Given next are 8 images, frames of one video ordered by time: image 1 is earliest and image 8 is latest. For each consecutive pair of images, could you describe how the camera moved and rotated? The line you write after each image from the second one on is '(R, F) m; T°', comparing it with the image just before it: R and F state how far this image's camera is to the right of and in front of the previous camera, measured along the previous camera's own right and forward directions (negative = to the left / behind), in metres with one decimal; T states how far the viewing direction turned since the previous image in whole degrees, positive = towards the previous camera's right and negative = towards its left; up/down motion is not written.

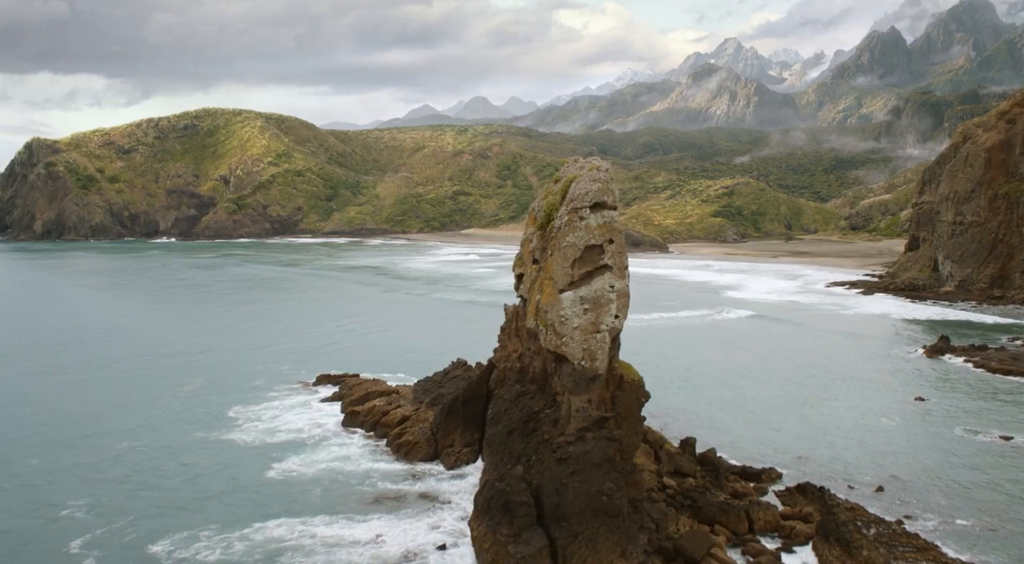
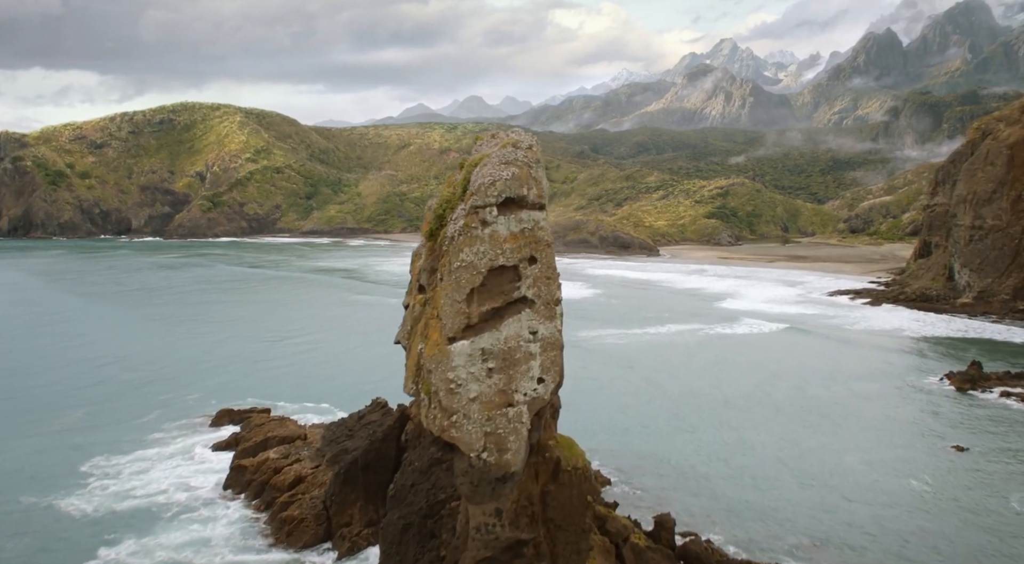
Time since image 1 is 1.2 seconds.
(+1.3, +4.6) m; 0°
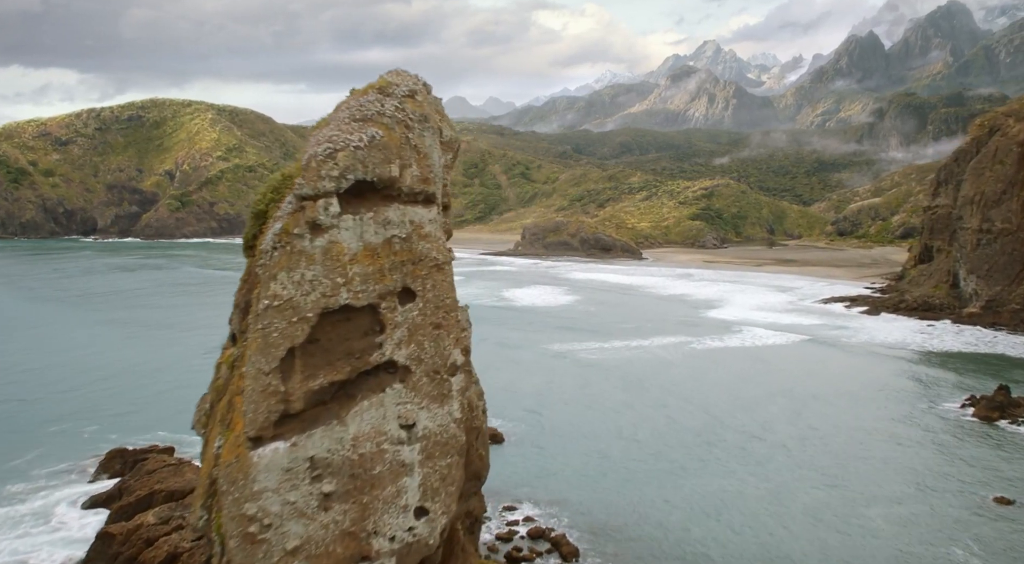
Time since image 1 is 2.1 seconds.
(+0.7, +3.4) m; +1°
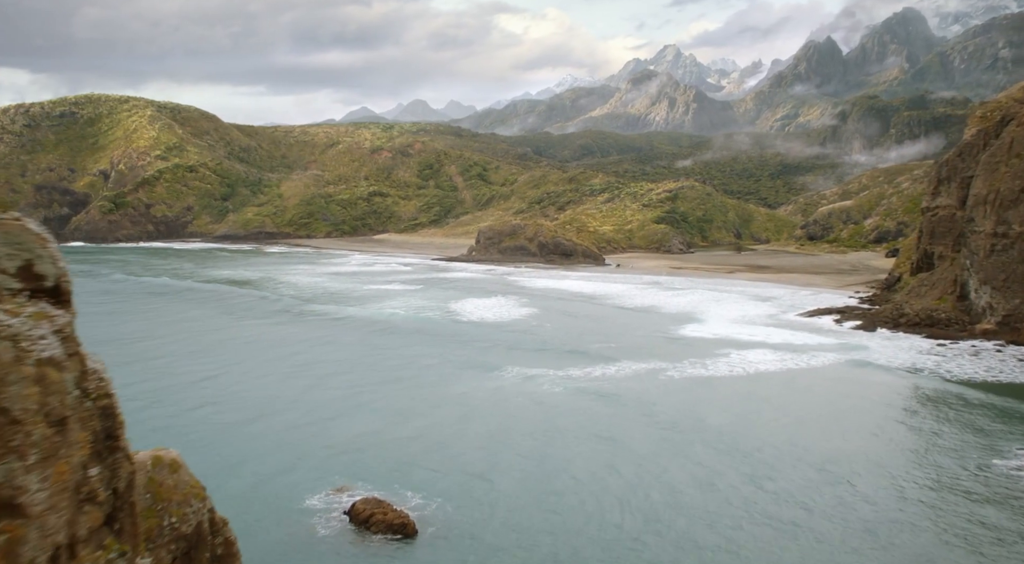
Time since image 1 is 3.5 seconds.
(+0.8, +5.7) m; +3°
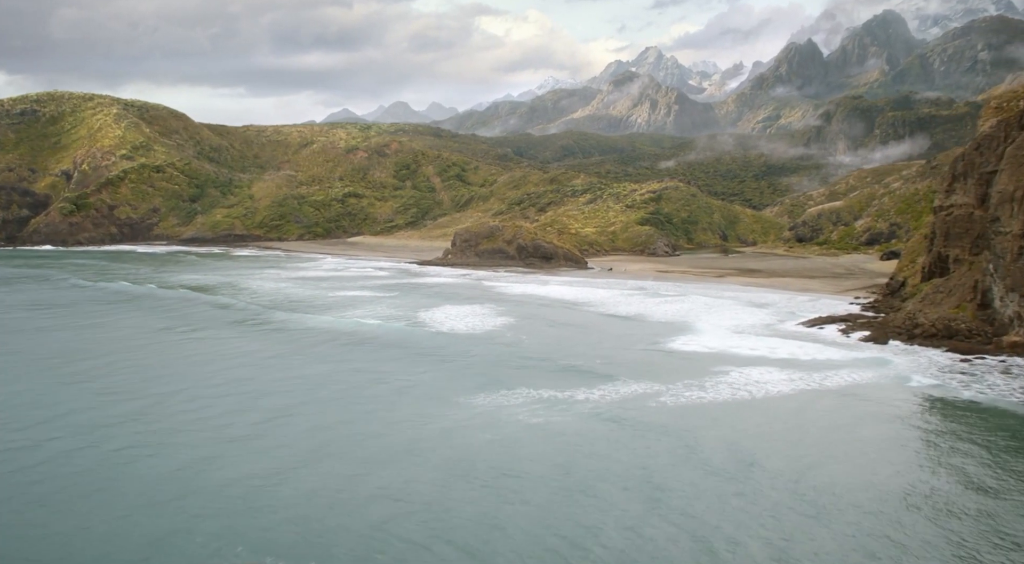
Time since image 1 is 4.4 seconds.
(+0.4, +3.6) m; +1°
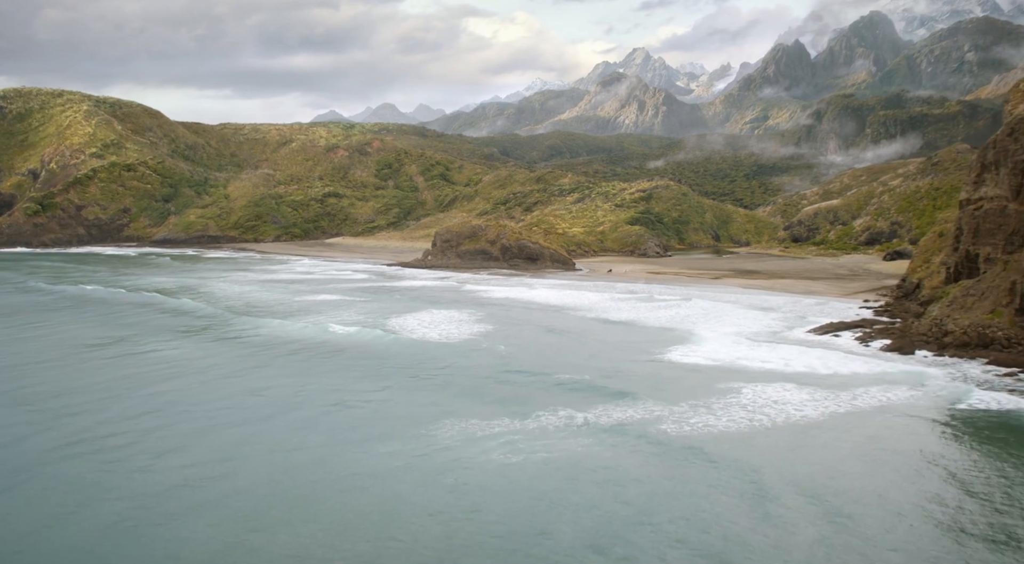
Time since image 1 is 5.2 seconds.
(+0.4, +3.7) m; +1°
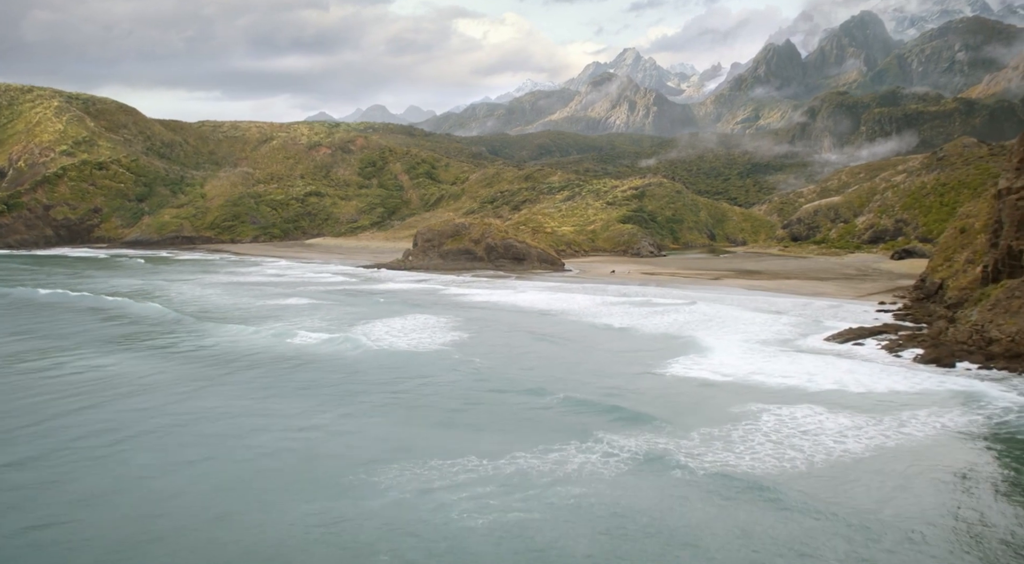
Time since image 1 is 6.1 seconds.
(+0.5, +3.8) m; +1°
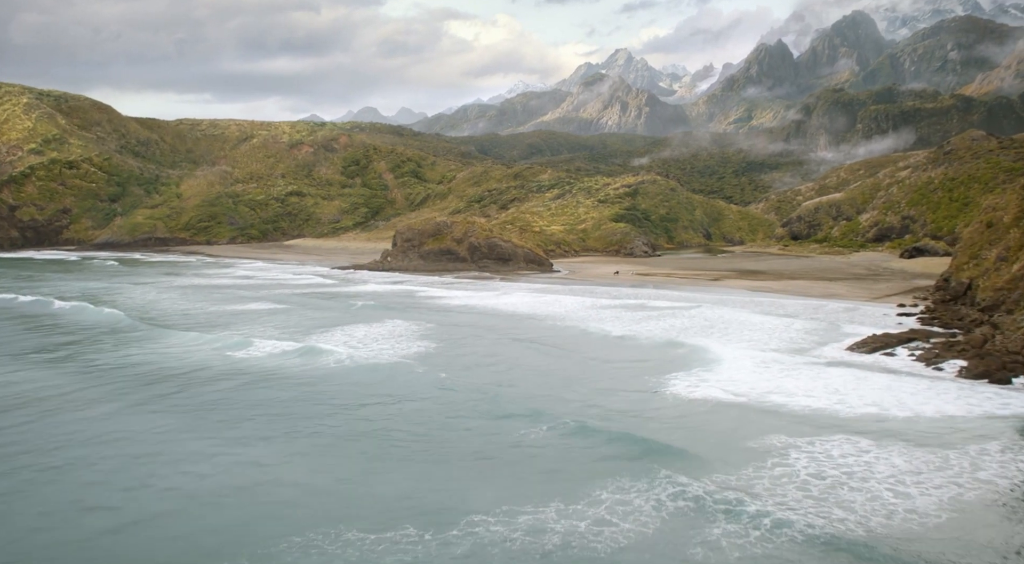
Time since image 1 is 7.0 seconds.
(+0.6, +3.8) m; +1°
